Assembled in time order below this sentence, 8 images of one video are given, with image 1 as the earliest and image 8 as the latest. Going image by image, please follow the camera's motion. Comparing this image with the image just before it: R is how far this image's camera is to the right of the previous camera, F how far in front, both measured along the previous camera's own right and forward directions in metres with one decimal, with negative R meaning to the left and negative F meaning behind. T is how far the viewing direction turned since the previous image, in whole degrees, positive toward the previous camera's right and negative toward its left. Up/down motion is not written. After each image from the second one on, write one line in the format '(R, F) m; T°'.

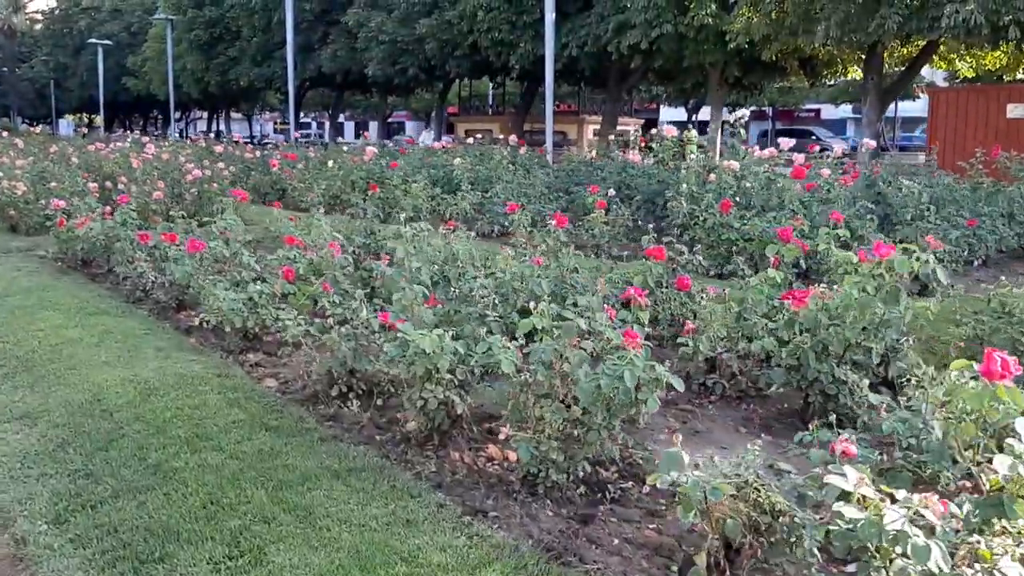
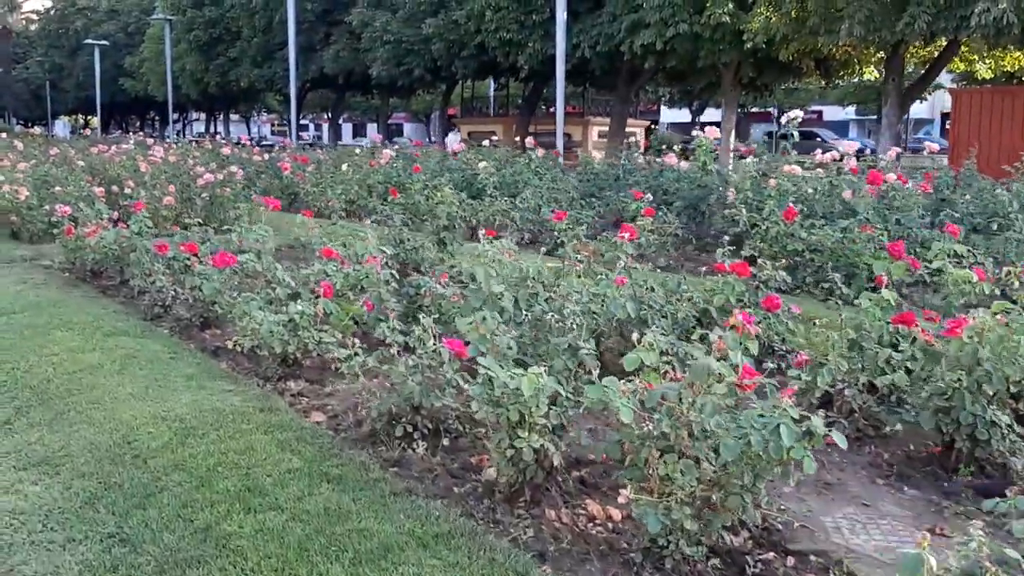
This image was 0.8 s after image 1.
(-0.4, +0.5) m; 0°
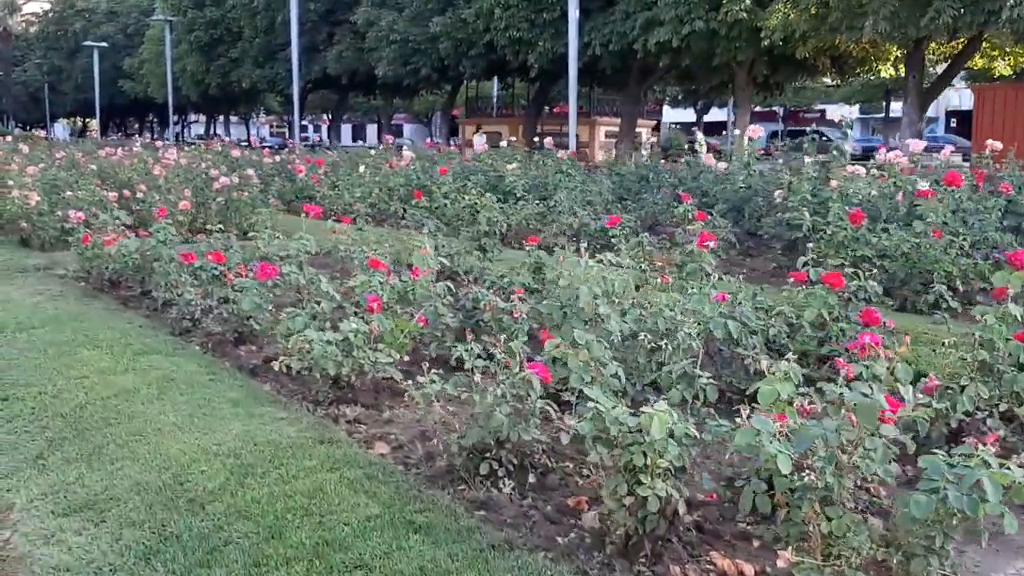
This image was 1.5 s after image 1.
(-0.3, +0.4) m; 0°
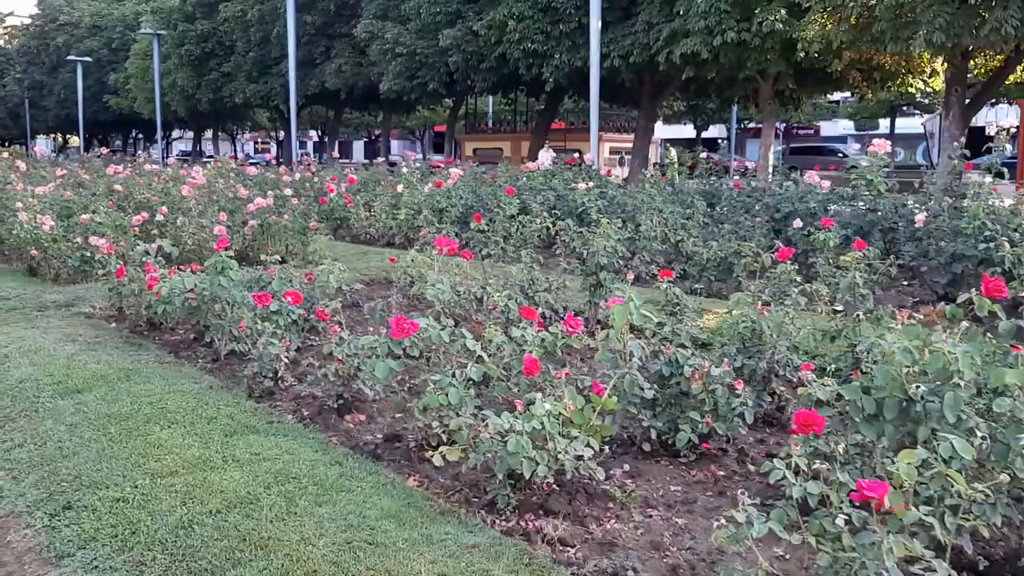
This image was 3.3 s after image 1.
(-0.9, +1.1) m; +1°
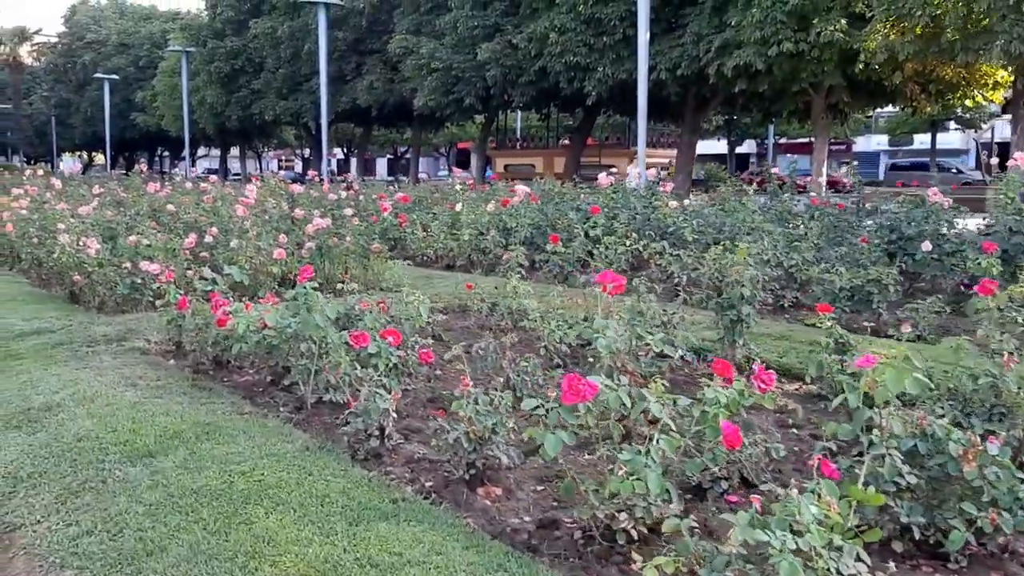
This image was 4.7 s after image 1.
(-0.6, +0.8) m; -1°
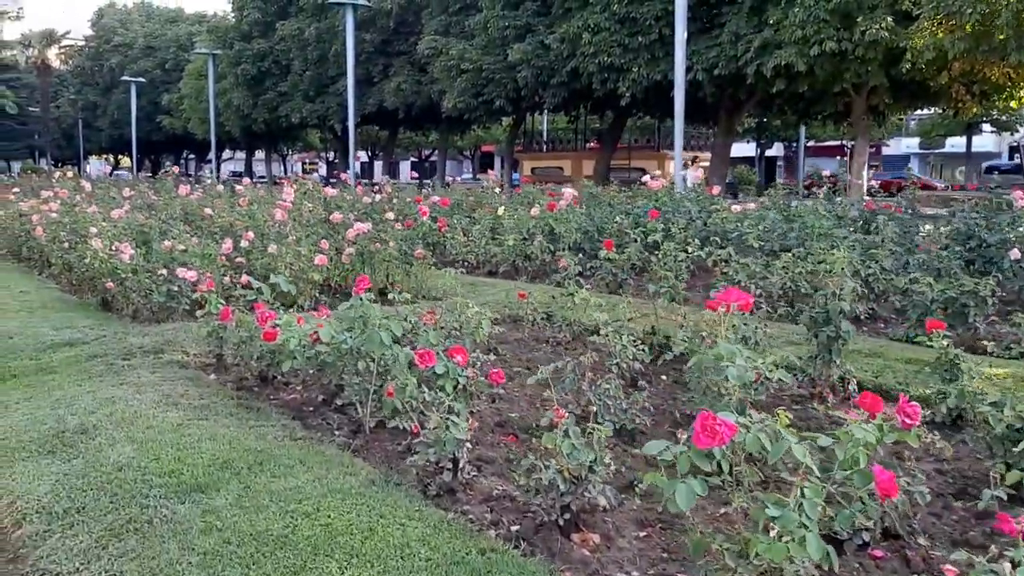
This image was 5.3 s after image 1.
(-0.3, +0.4) m; -1°
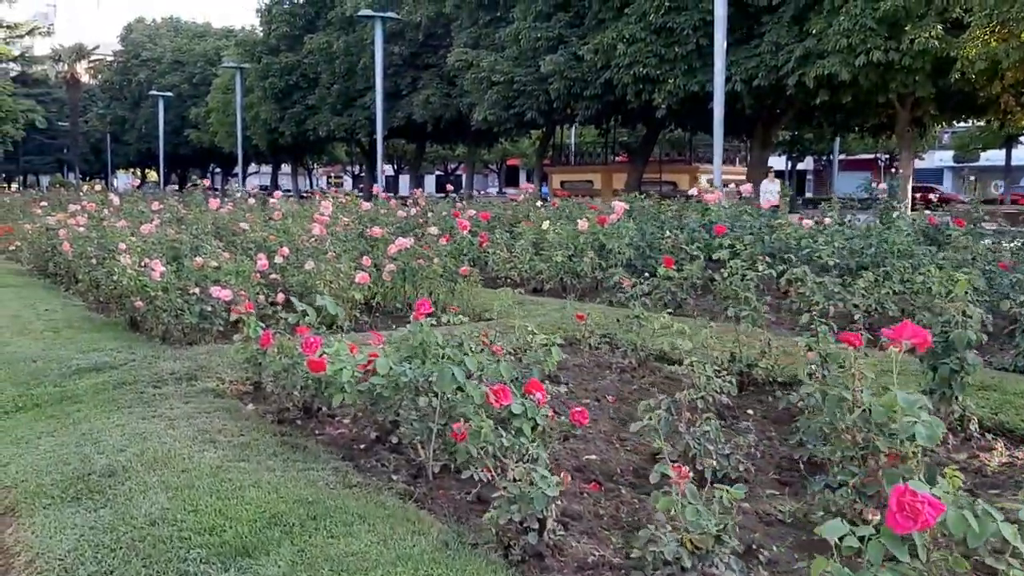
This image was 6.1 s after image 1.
(-0.3, +0.5) m; -1°
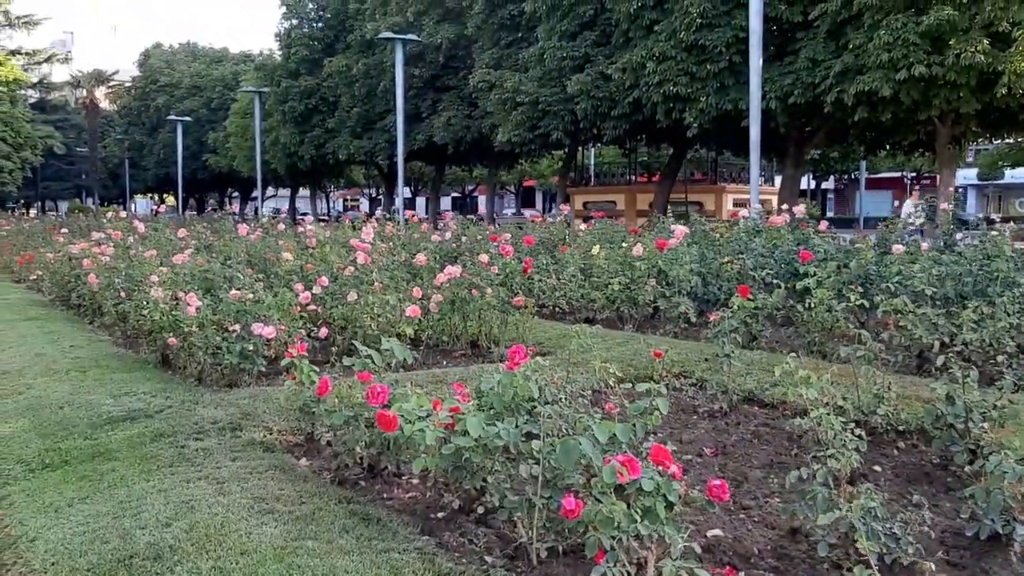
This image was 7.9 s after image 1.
(-0.4, +0.6) m; -1°
